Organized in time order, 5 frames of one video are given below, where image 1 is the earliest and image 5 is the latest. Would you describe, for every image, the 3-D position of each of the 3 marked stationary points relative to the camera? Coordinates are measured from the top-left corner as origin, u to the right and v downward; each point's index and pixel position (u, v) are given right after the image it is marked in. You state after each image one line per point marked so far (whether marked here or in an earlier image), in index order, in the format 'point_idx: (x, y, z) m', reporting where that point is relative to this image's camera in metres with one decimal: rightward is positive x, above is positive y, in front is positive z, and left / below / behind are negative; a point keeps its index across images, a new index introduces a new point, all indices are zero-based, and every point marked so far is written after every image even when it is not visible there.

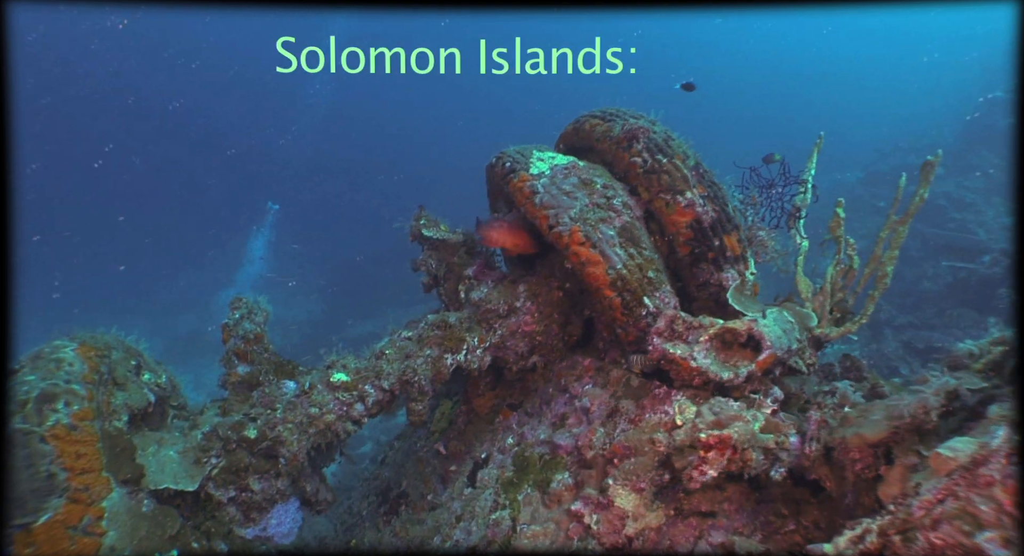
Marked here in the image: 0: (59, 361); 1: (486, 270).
0: (-3.8, -0.7, +4.8) m
1: (-0.3, +0.1, +6.2) m
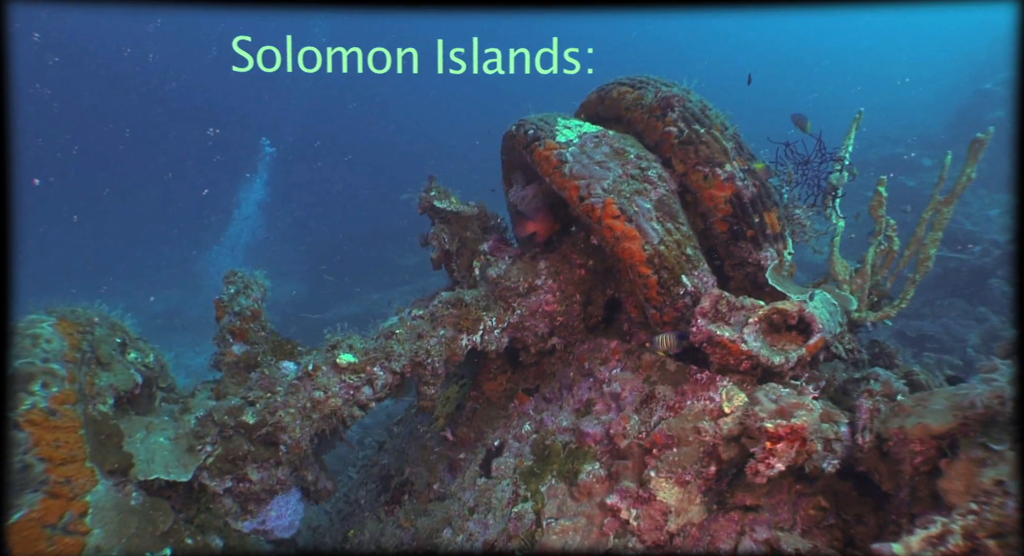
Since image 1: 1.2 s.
0: (-3.6, -0.4, +4.3) m
1: (-0.1, +0.3, +5.8) m
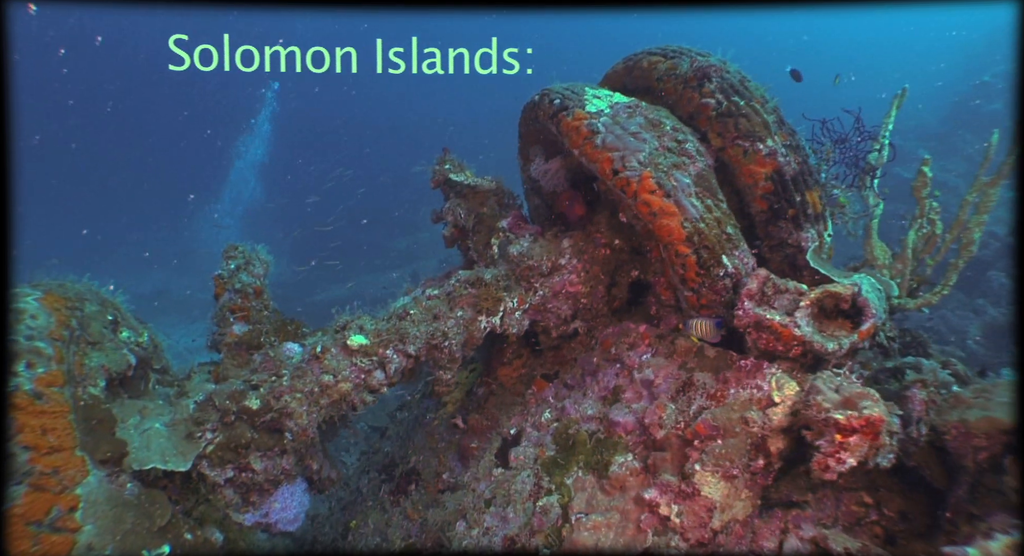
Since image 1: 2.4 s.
0: (-3.3, -0.2, +3.9) m
1: (+0.1, +0.5, +5.4) m
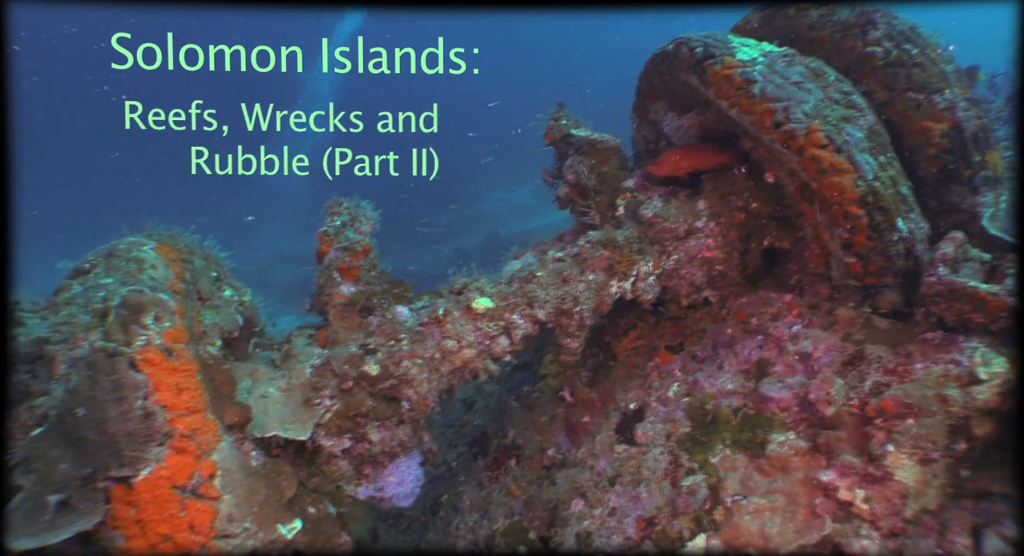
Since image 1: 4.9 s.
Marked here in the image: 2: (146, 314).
0: (-2.3, +0.1, +3.5) m
1: (+1.2, +0.8, +5.0) m
2: (-2.1, -0.2, +3.2) m
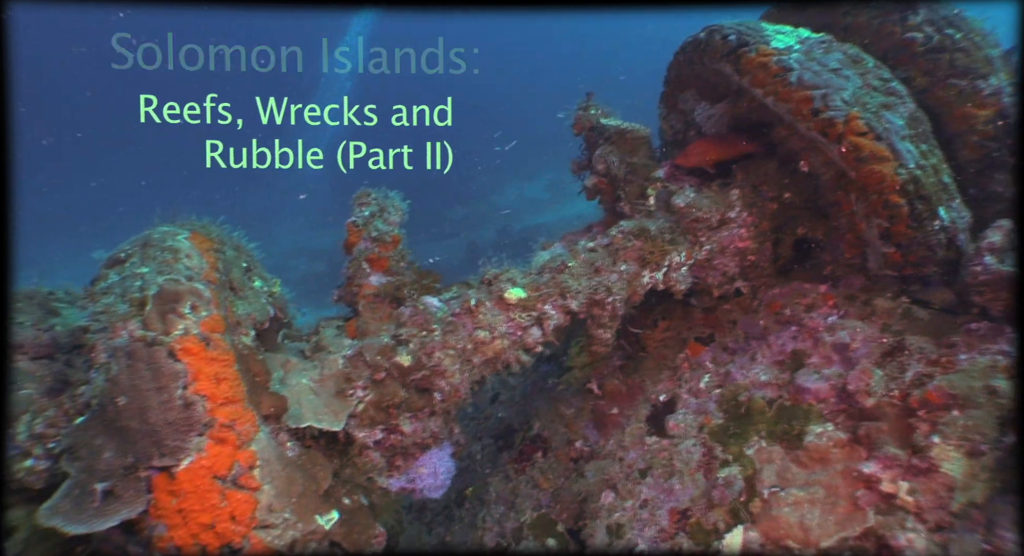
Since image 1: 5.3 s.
0: (-2.0, +0.2, +3.5) m
1: (+1.4, +0.9, +5.0) m
2: (-1.8, -0.1, +3.2) m
